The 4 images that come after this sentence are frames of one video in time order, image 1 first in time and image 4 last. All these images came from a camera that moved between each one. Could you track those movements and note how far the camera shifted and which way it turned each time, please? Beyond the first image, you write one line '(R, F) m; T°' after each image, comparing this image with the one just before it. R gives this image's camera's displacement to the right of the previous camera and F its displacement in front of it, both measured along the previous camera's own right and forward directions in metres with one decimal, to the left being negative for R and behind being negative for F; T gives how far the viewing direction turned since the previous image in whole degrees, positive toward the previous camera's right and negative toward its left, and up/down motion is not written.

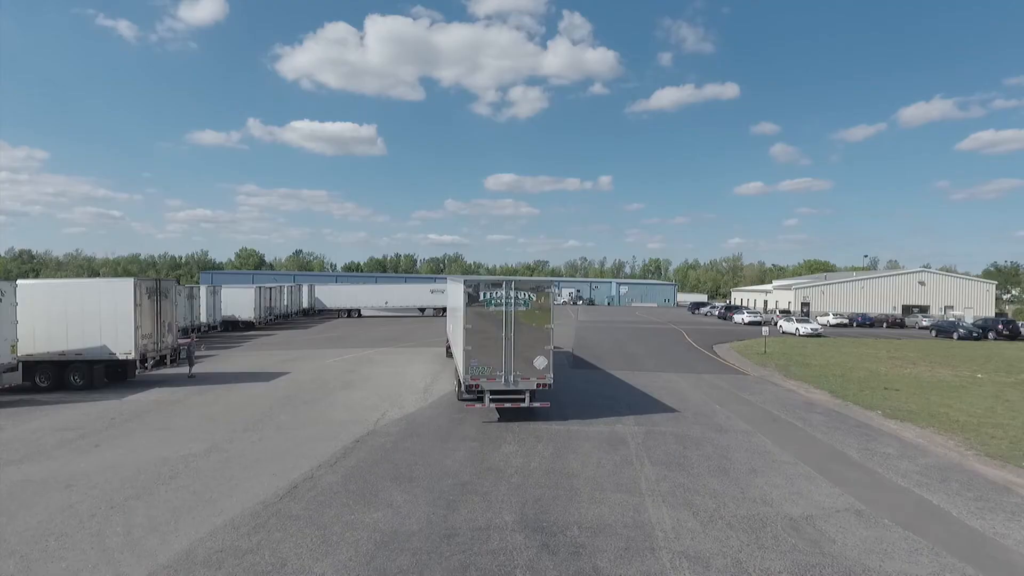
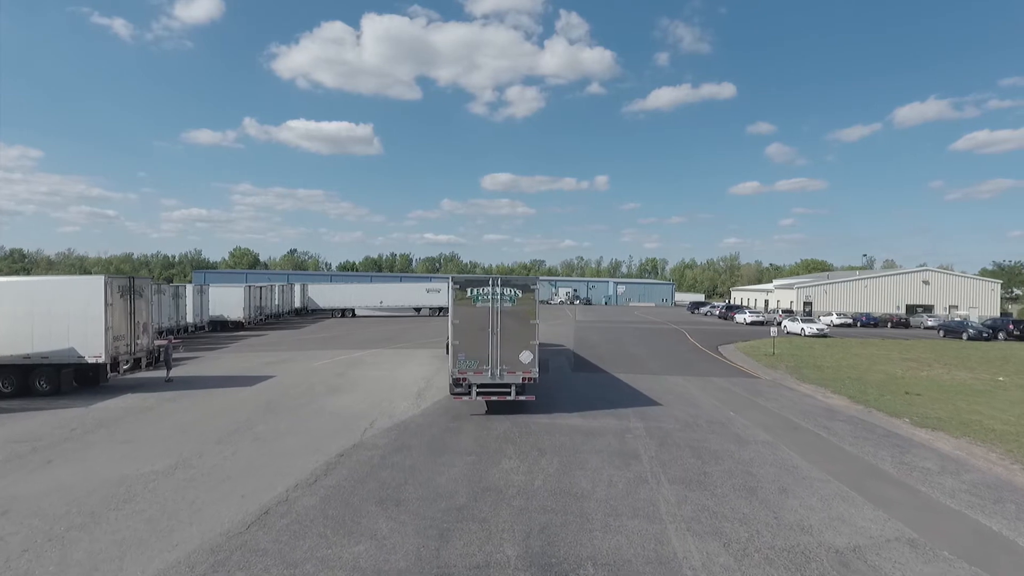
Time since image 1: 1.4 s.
(-0.1, +1.0) m; 0°
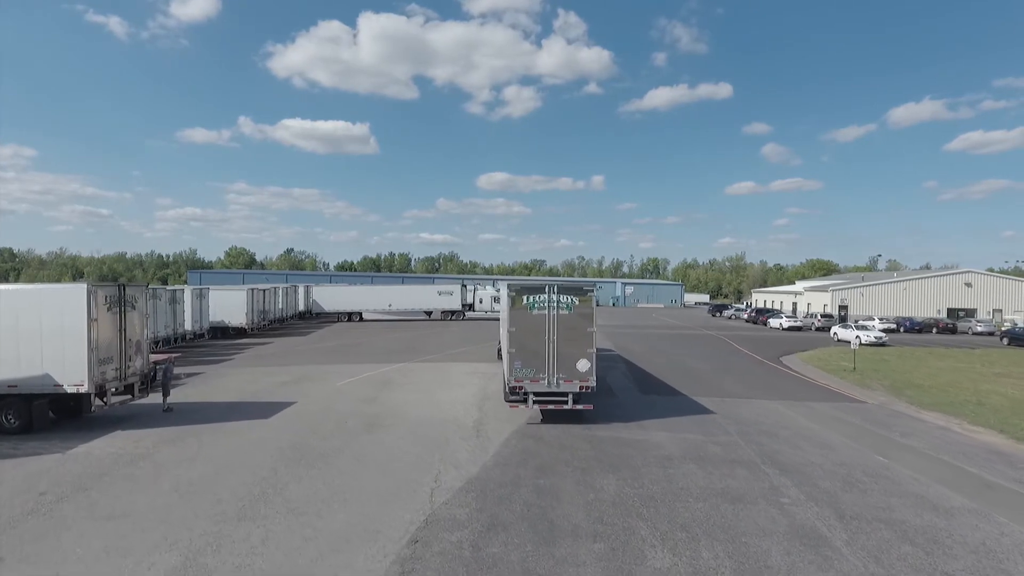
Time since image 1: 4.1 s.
(-1.7, +2.8) m; 0°
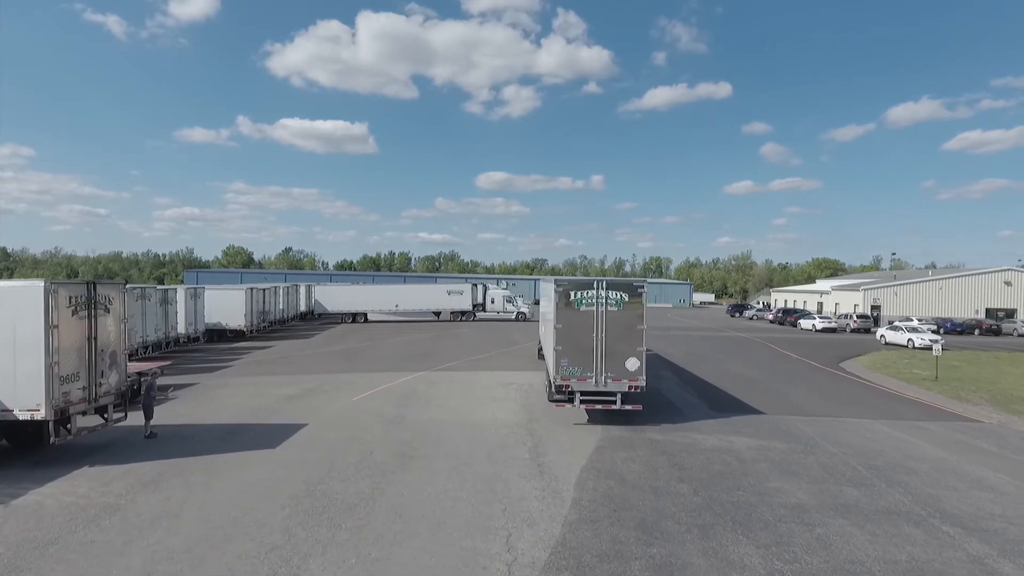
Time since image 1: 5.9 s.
(-1.2, +2.5) m; 0°
